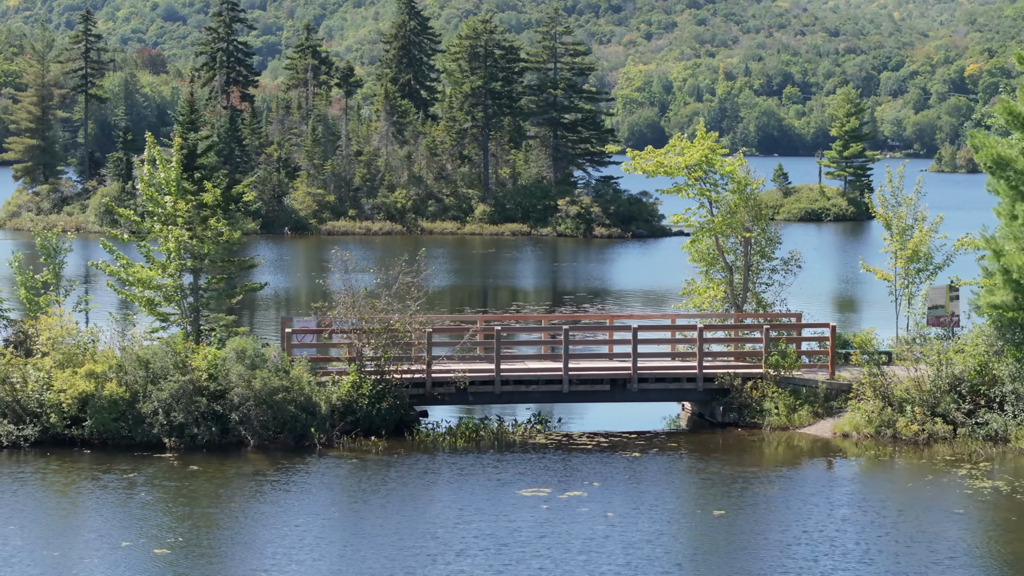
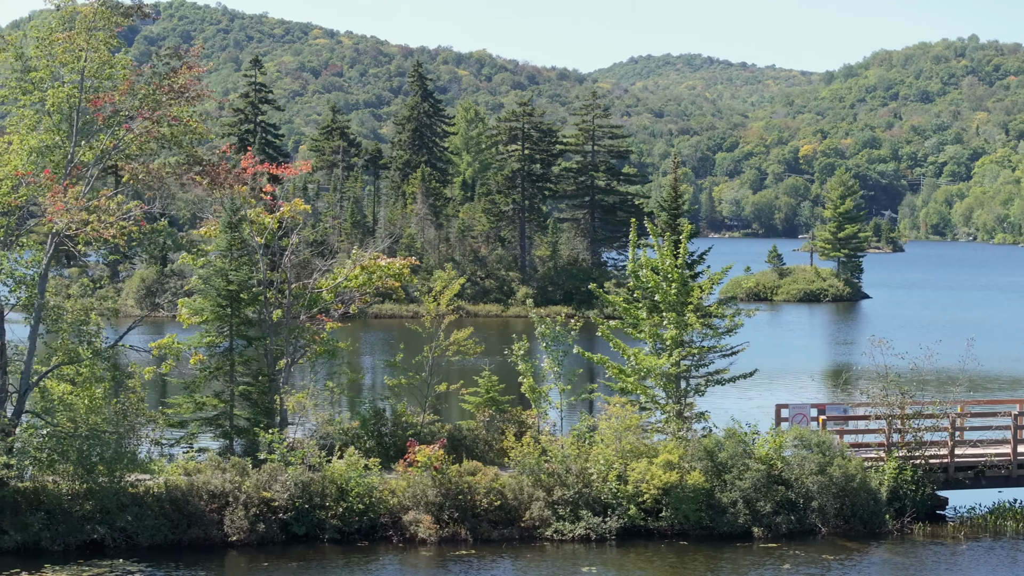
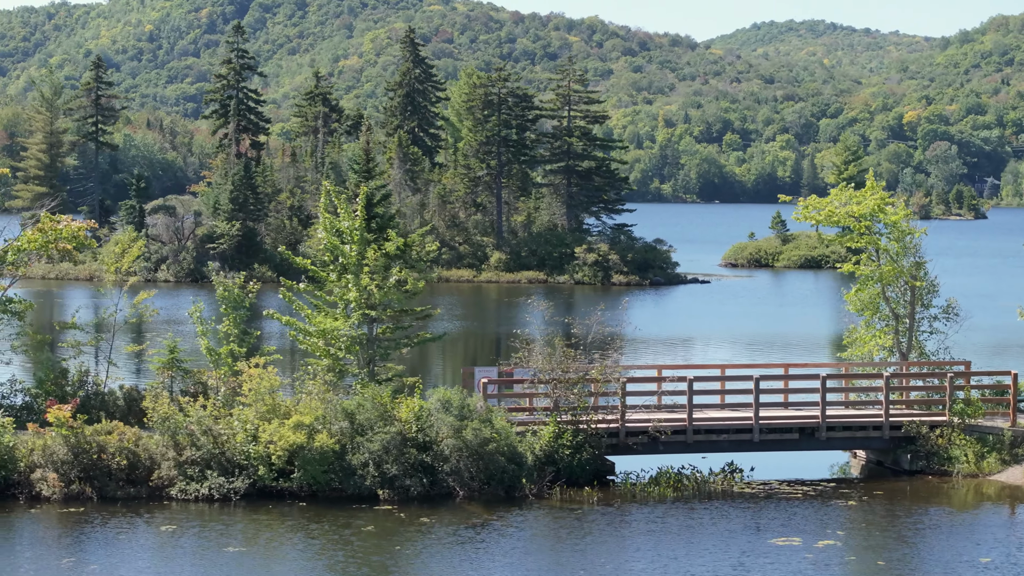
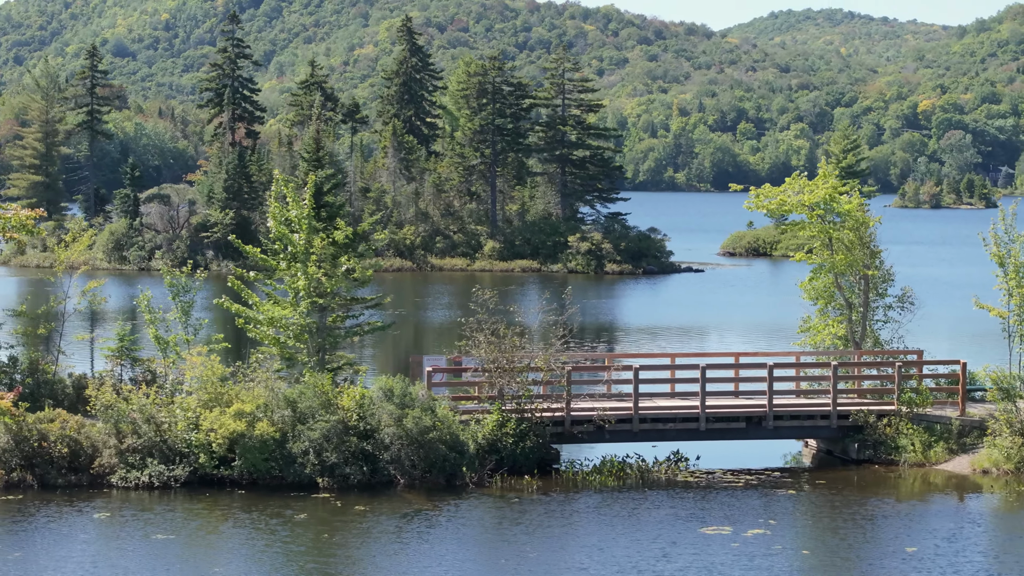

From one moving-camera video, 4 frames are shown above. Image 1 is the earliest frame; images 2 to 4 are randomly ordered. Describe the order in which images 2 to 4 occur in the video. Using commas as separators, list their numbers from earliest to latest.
4, 3, 2
